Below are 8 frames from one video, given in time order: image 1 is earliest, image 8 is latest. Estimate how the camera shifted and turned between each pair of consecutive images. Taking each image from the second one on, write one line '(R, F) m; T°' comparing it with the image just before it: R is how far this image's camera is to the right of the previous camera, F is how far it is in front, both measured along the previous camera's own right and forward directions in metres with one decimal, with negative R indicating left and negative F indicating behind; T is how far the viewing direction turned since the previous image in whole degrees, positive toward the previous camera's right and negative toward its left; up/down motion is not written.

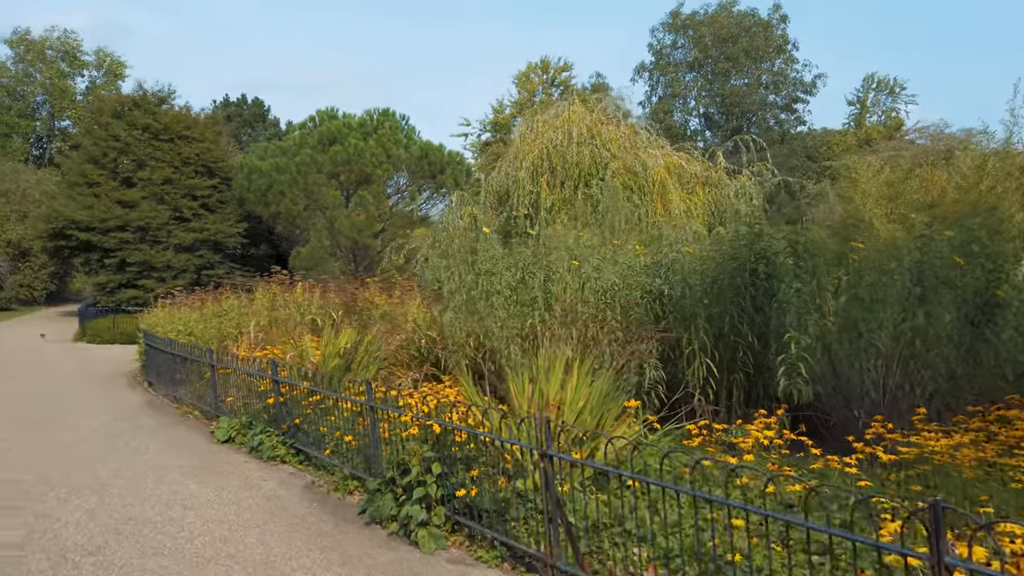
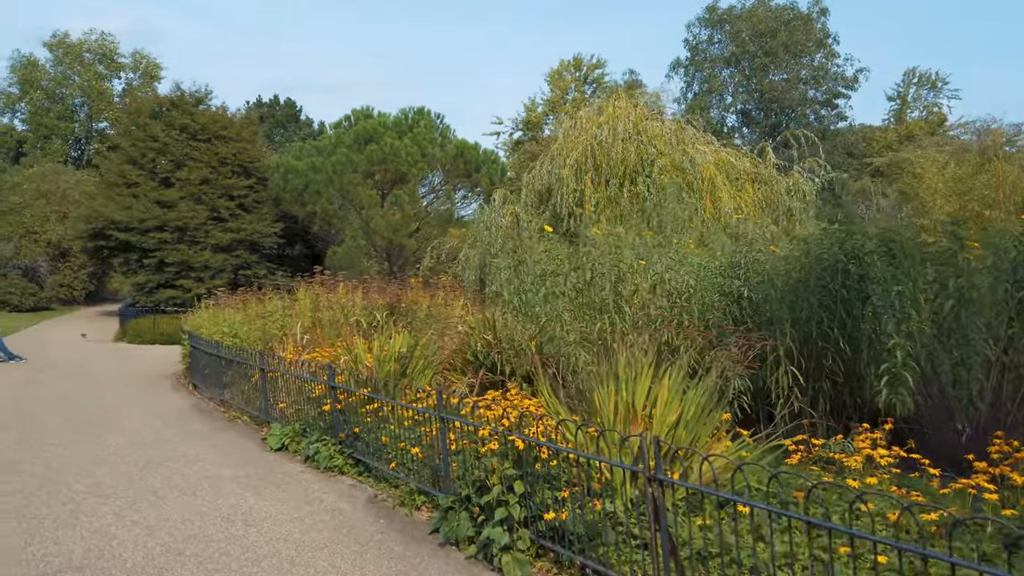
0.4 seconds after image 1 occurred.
(-0.3, +0.3) m; -2°
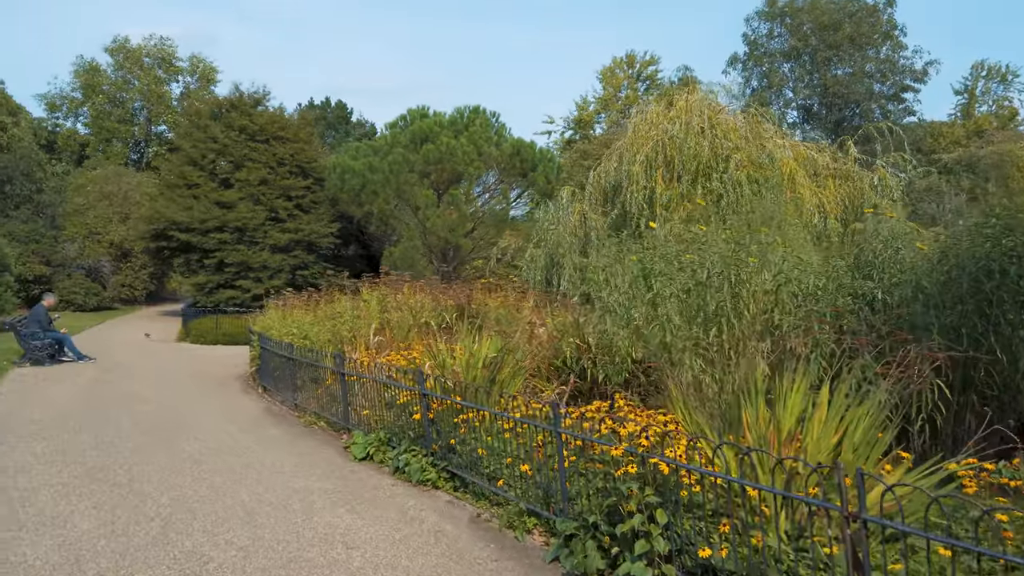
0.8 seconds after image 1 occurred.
(-0.4, +0.4) m; -3°
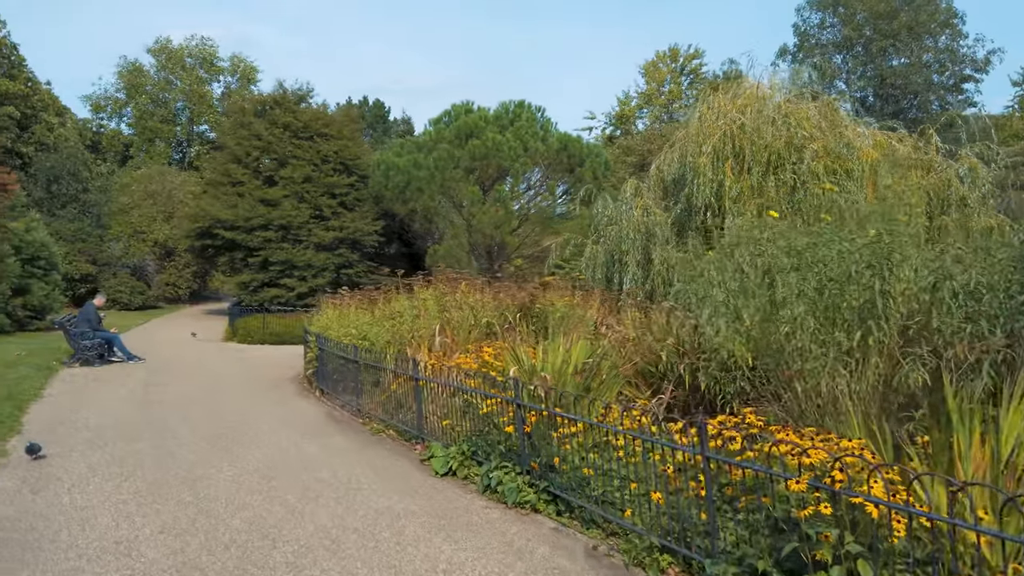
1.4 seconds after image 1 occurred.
(-0.5, +0.6) m; -2°
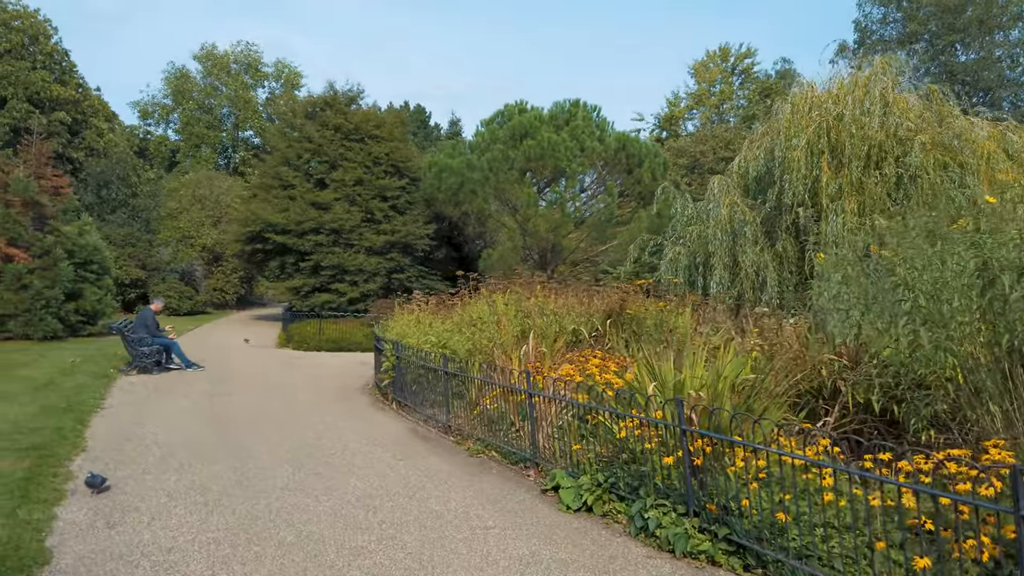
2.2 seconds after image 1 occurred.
(-0.7, +0.8) m; -3°
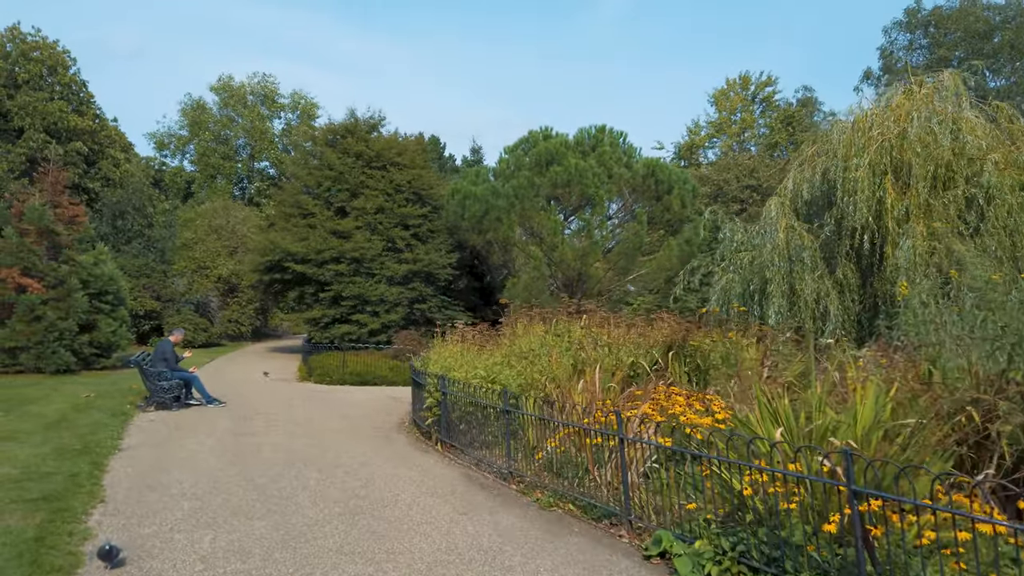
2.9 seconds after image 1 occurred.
(-0.5, +0.8) m; -1°
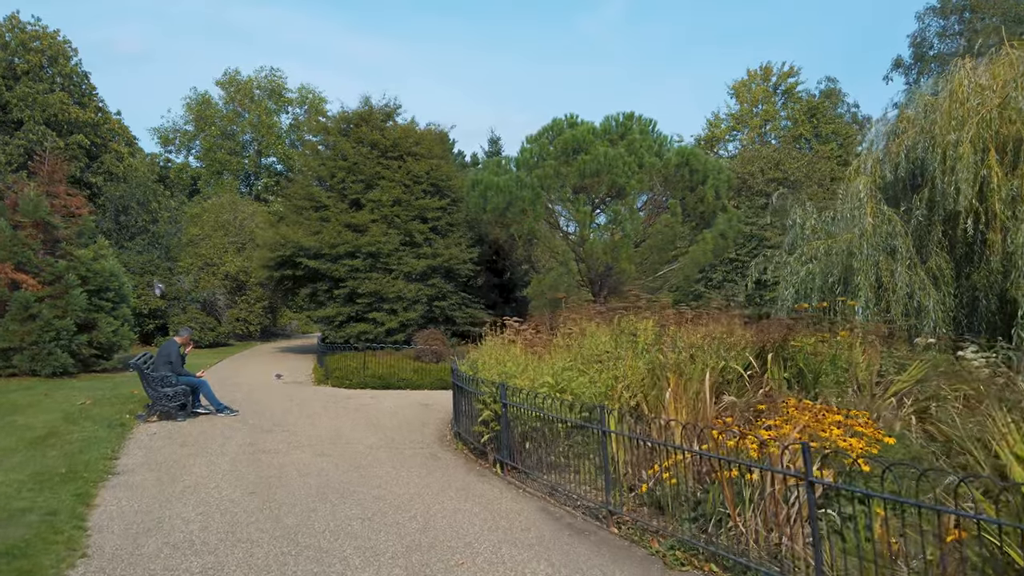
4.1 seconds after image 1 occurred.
(-0.6, +1.4) m; 0°
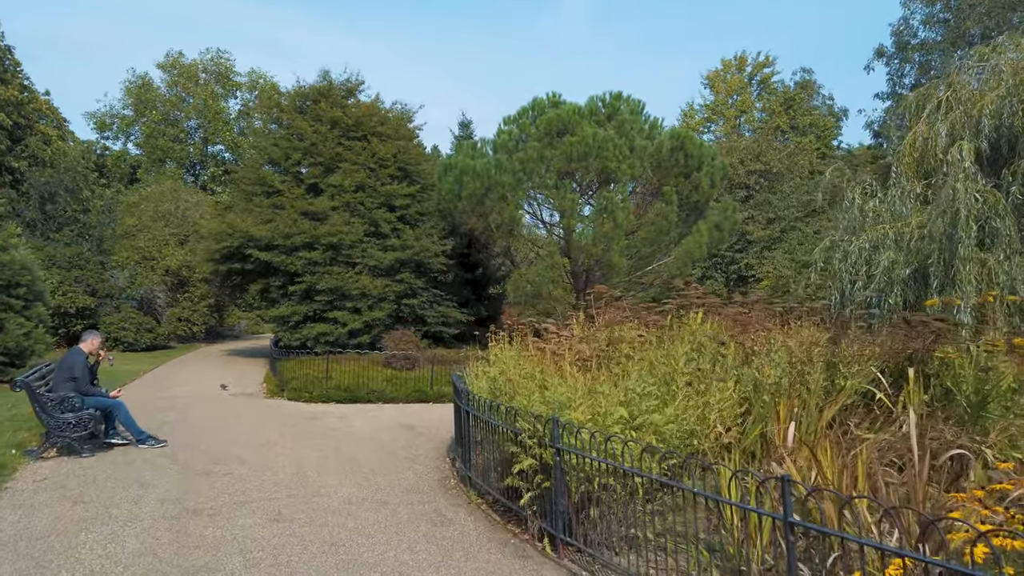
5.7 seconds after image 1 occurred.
(-0.6, +2.3) m; +3°
